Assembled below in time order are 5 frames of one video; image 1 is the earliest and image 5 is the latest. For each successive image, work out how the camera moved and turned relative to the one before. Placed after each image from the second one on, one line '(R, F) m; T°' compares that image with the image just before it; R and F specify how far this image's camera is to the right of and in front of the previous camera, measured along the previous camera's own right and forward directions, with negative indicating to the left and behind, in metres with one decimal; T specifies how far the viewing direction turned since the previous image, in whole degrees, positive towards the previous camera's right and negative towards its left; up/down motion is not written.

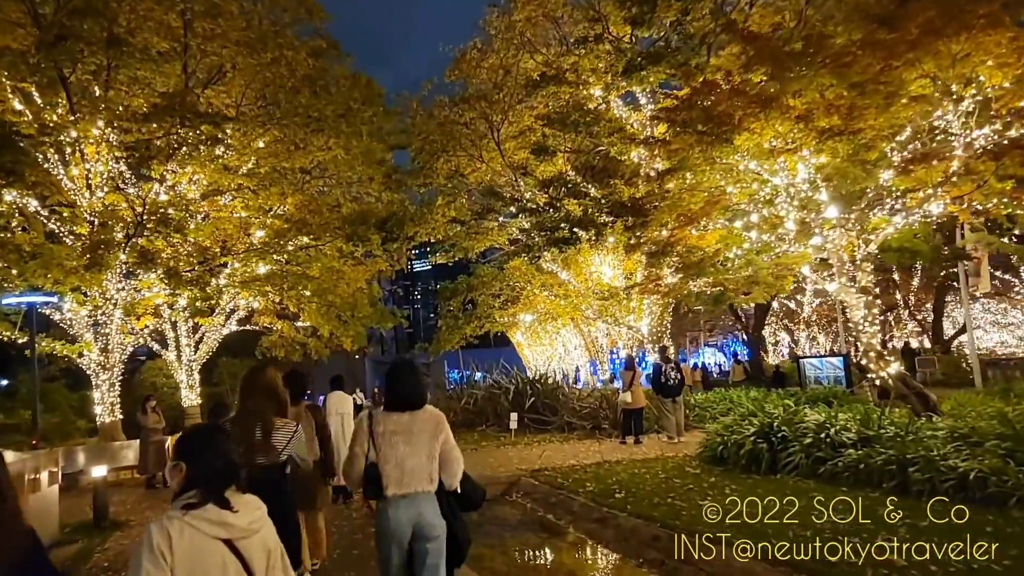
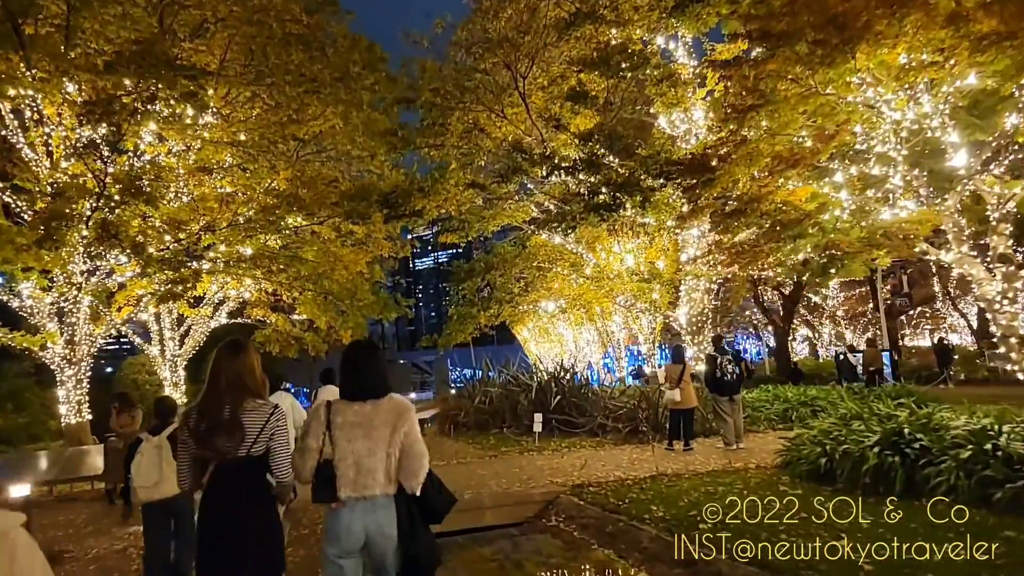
(-0.4, +2.0) m; 0°
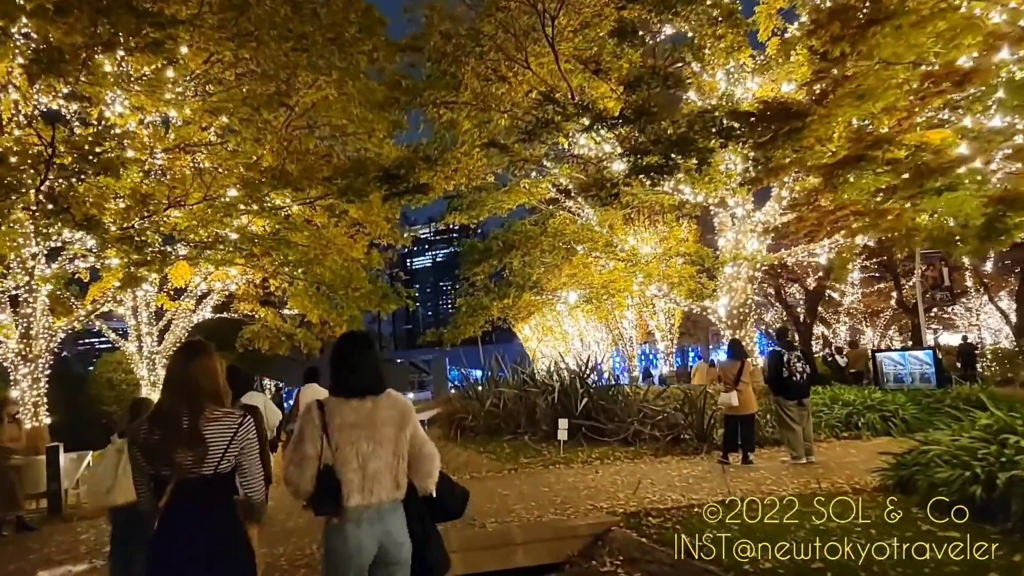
(-0.4, +1.8) m; 0°
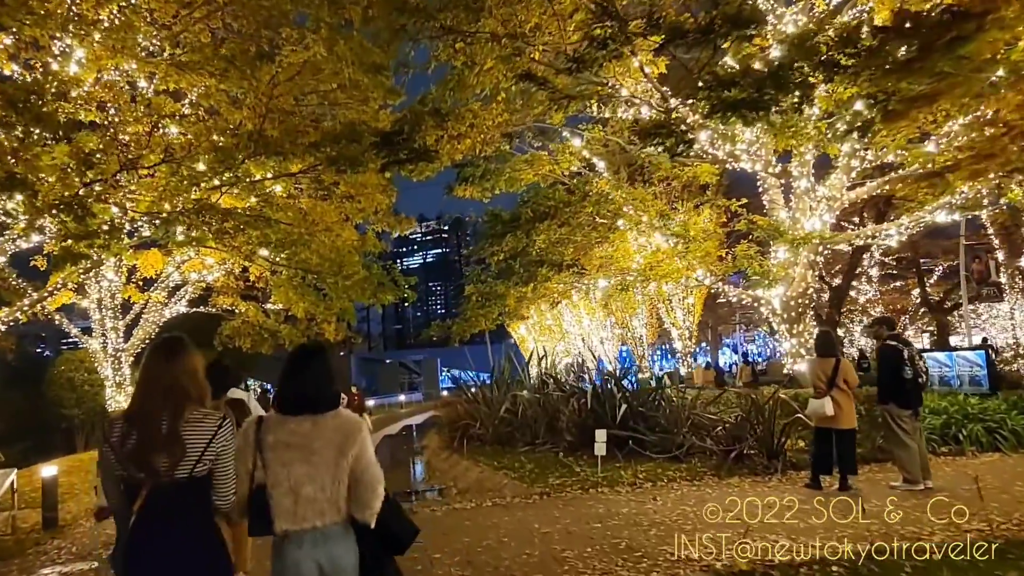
(-0.5, +2.0) m; +1°
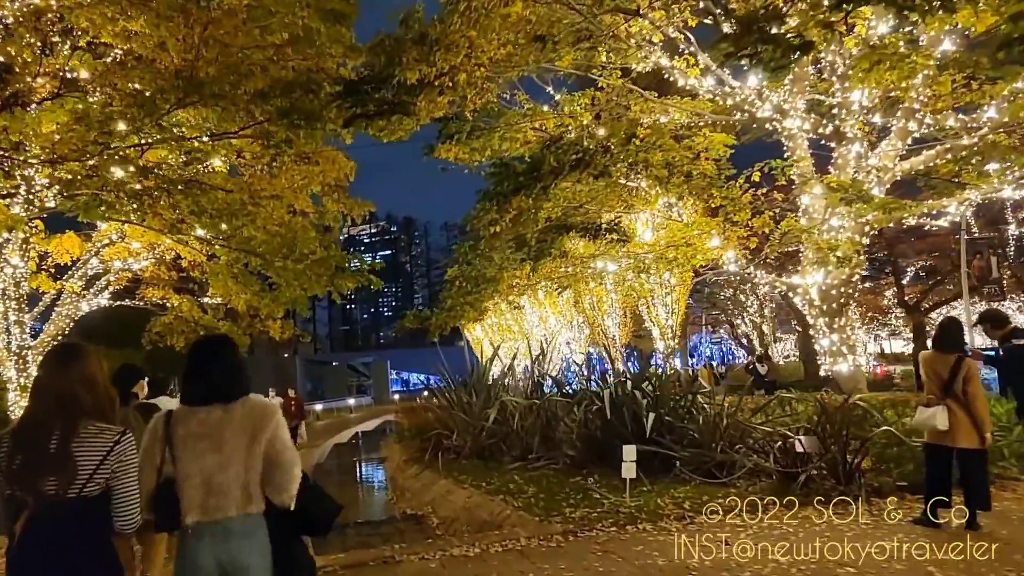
(-0.6, +2.0) m; +4°
